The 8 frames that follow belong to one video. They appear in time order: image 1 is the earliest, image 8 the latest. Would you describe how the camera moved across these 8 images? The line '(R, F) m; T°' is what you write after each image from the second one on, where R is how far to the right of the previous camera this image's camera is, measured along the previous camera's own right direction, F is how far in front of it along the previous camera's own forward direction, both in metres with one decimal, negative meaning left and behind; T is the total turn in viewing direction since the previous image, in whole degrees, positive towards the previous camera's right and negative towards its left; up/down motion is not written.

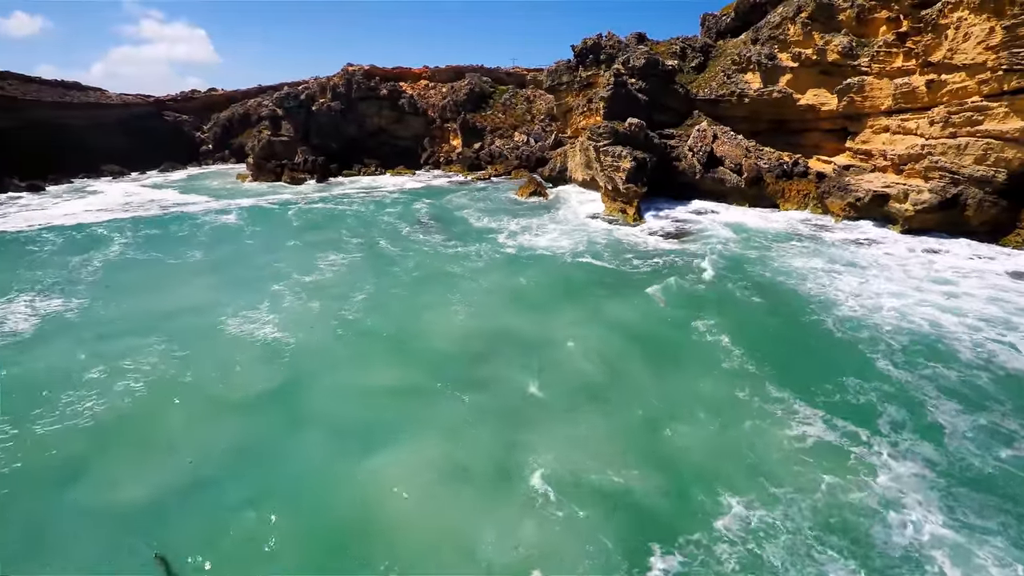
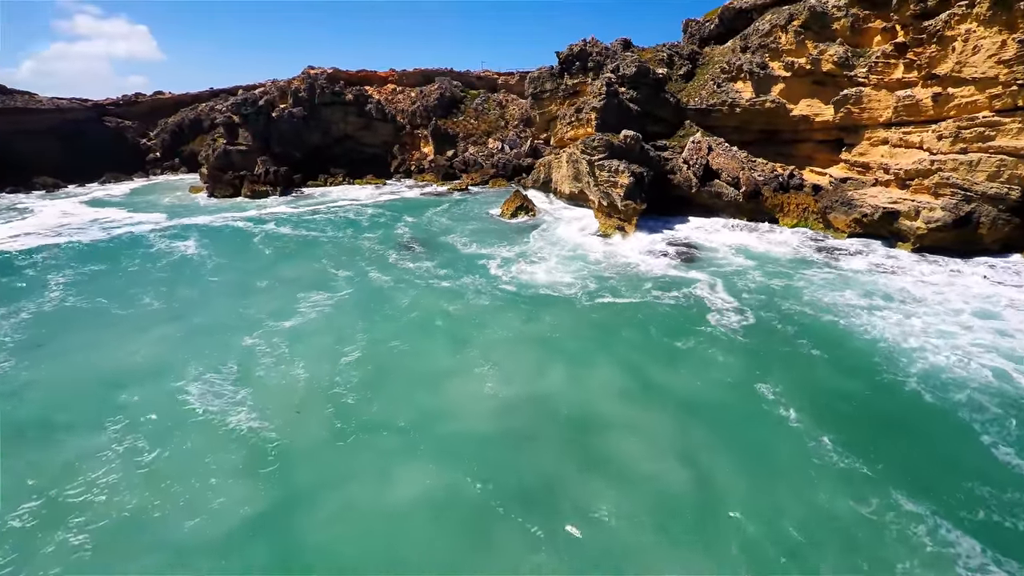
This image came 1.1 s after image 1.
(-1.7, +2.5) m; +4°
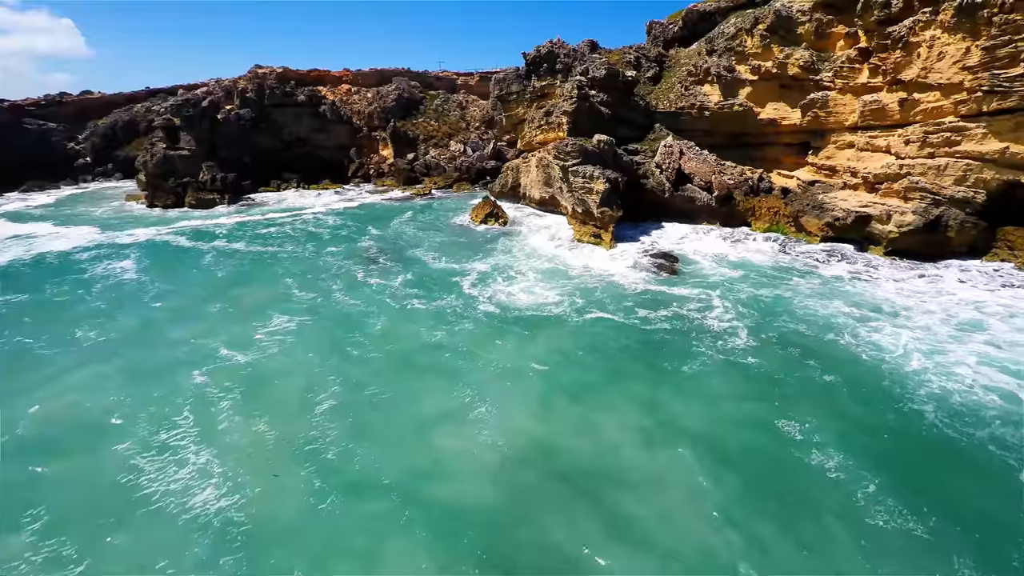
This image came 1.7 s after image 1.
(-0.9, +1.4) m; +5°
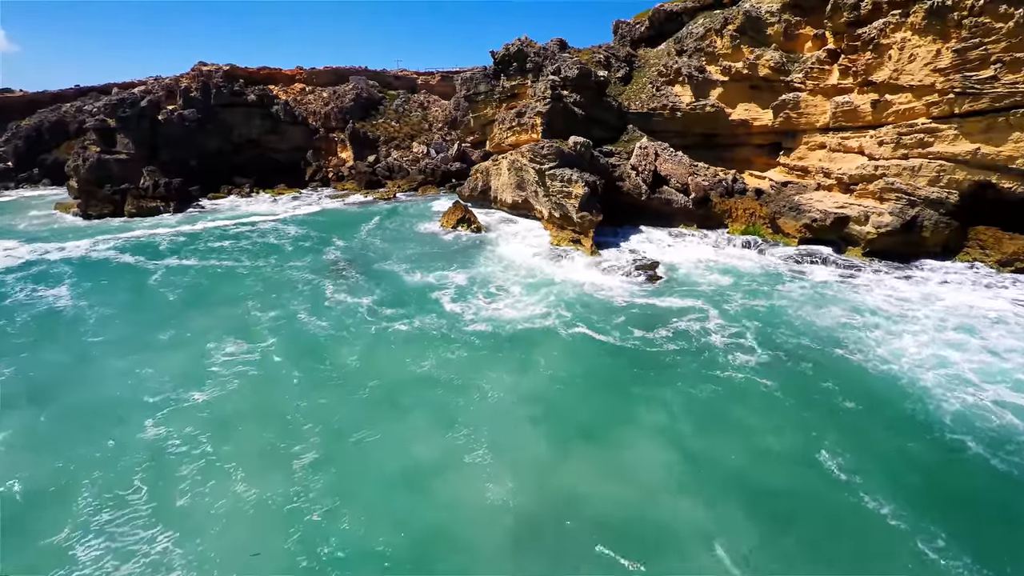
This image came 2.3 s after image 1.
(-1.0, +1.5) m; +4°
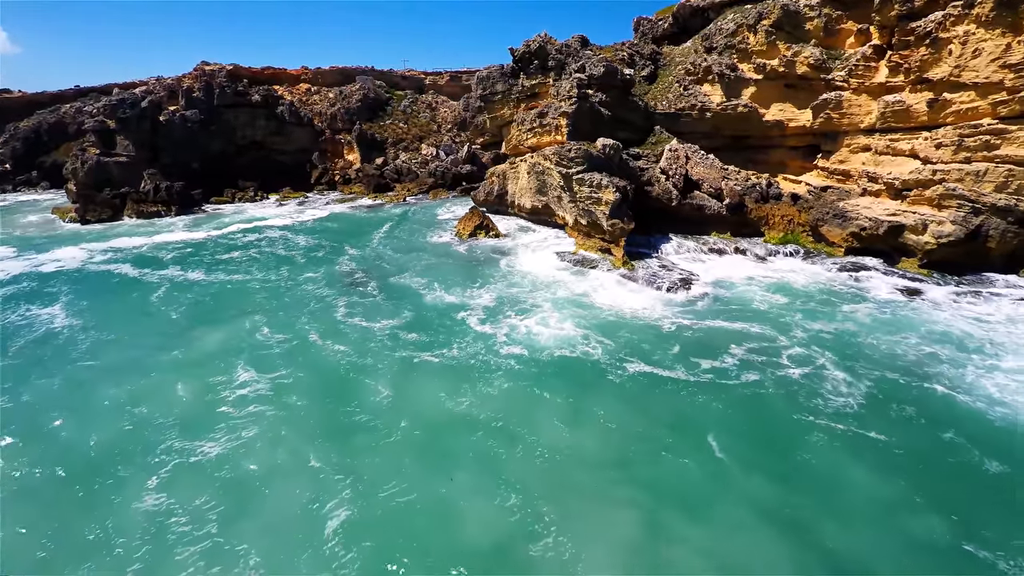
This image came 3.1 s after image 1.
(-1.4, +2.0) m; 0°
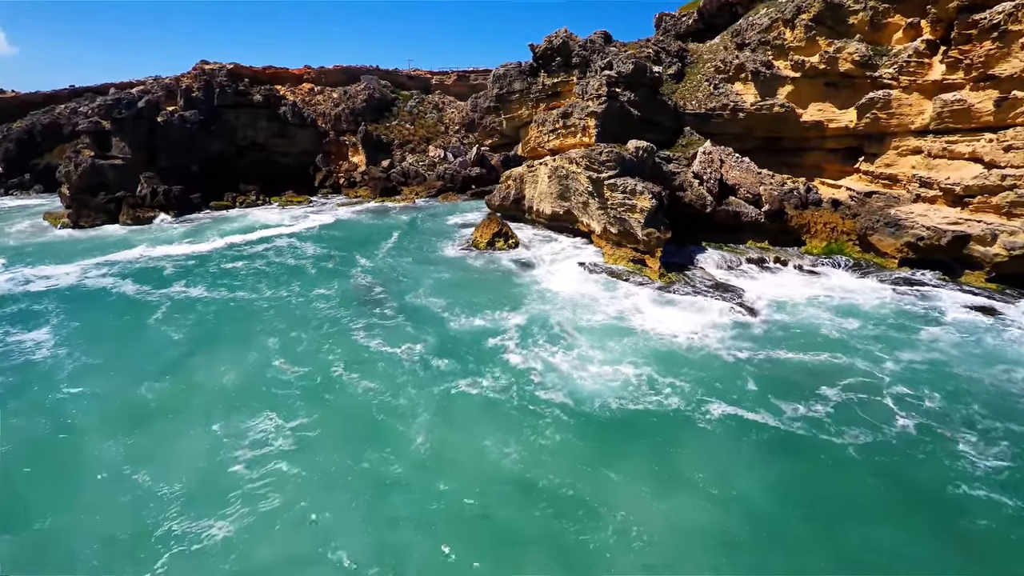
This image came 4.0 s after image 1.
(-1.4, +2.2) m; 0°
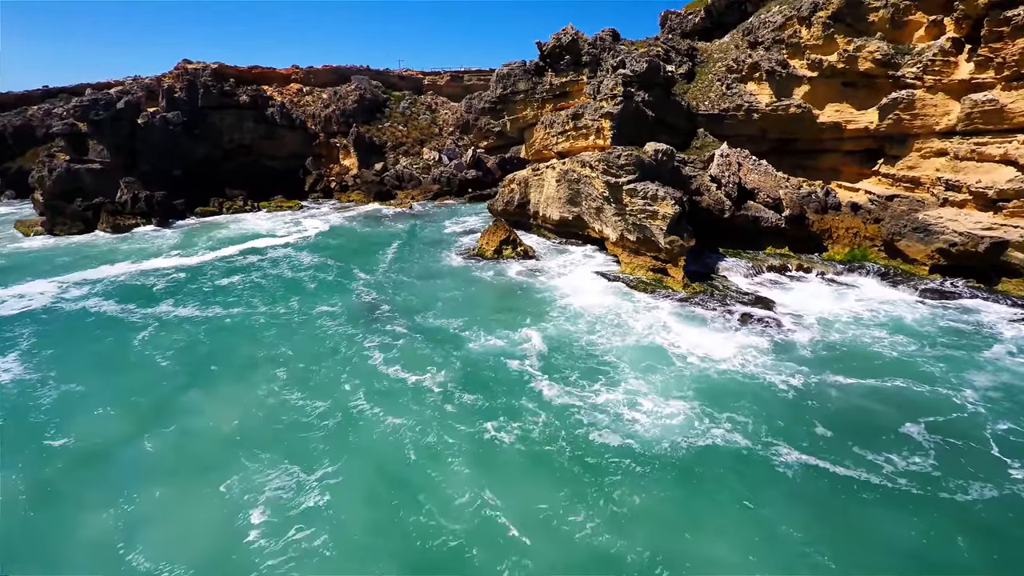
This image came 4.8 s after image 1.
(-1.4, +1.6) m; +2°
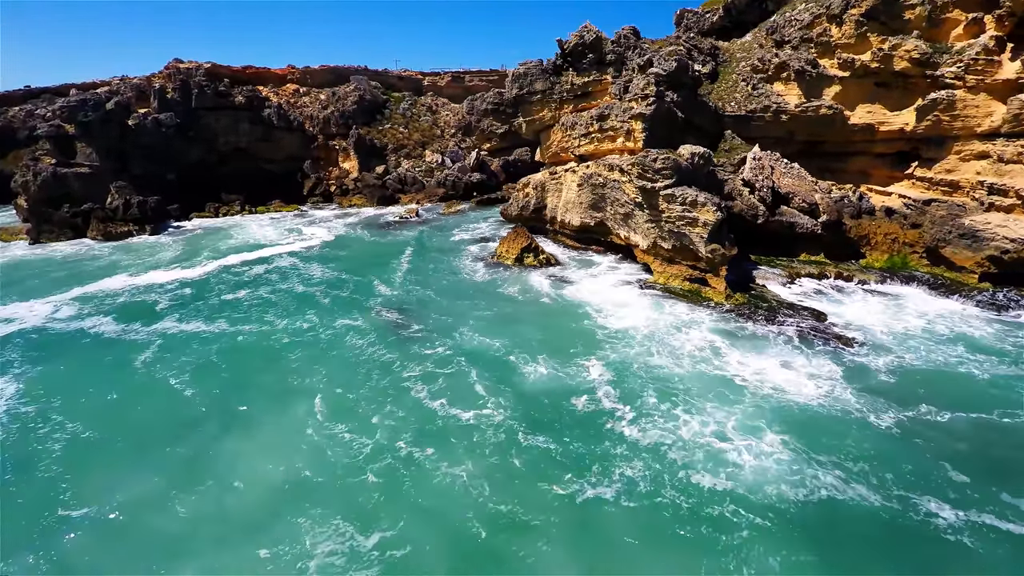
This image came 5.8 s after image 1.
(-1.9, +1.6) m; +1°
